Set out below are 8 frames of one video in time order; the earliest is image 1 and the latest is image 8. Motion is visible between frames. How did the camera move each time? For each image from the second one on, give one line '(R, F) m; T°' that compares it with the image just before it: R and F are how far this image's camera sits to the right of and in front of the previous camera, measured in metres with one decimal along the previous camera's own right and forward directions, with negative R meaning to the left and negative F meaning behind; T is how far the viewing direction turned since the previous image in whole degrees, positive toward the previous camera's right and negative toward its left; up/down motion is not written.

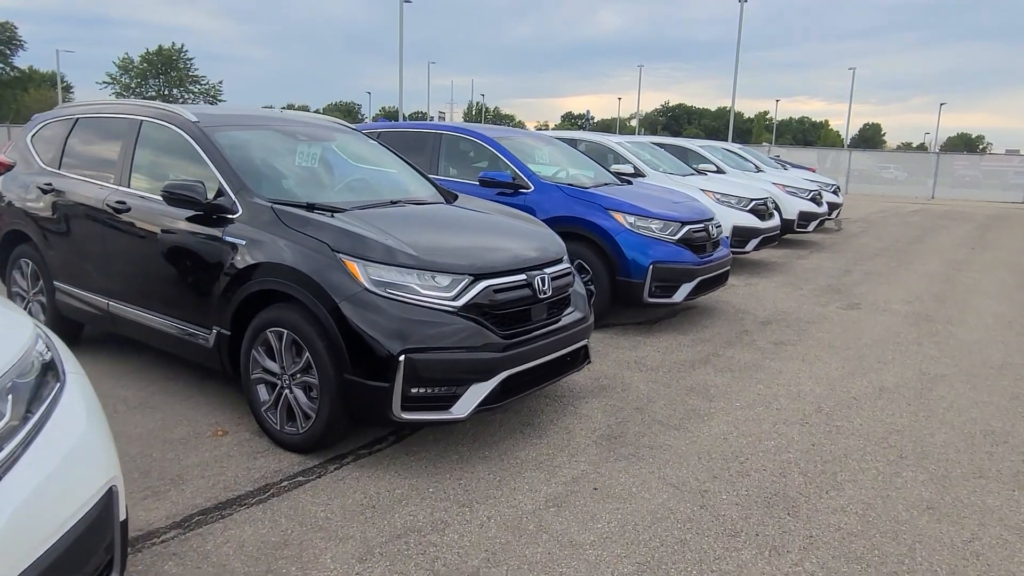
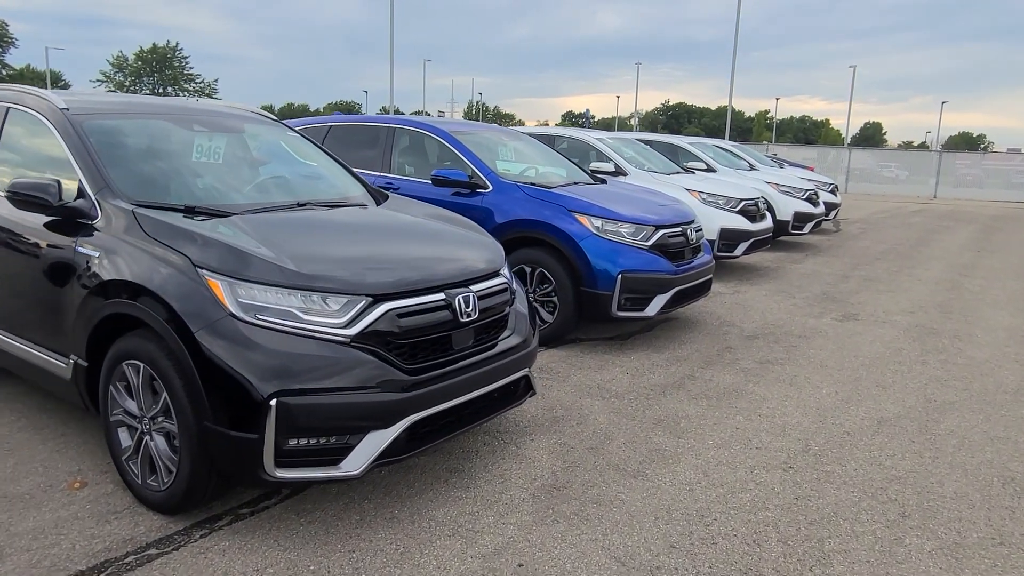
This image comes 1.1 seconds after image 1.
(+0.3, +0.7) m; 0°
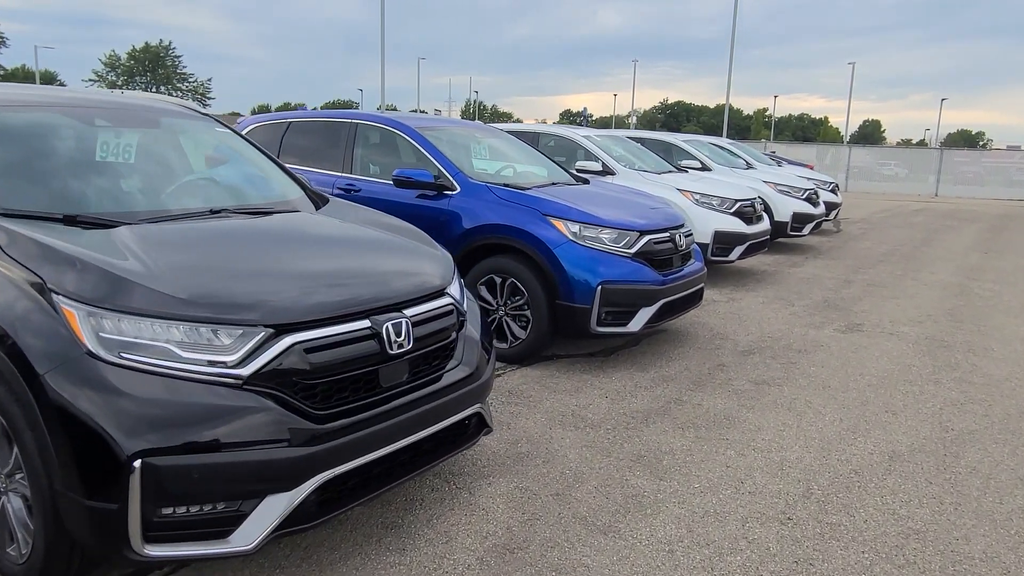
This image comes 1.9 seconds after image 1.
(+0.2, +0.5) m; 0°
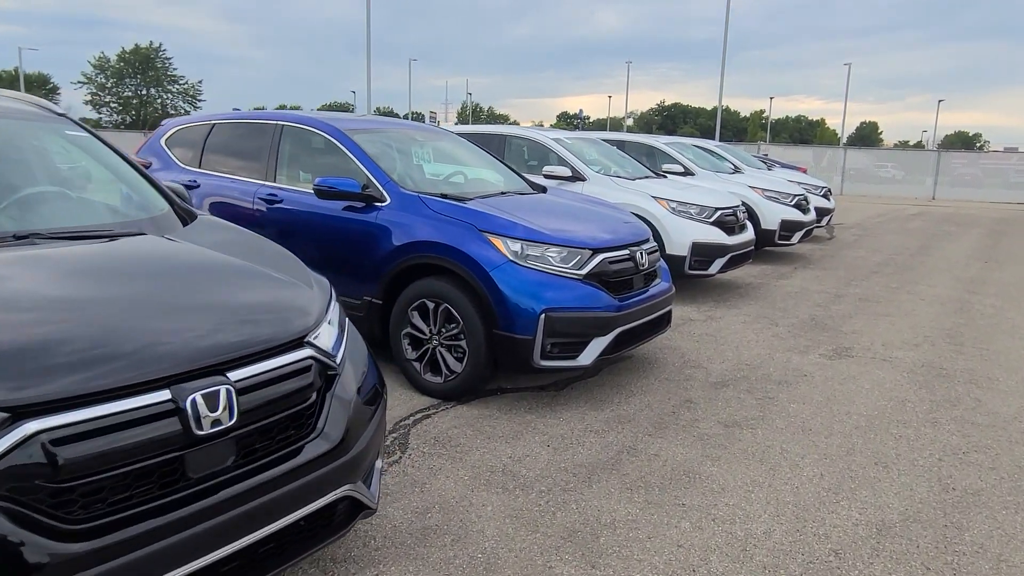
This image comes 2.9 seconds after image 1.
(+0.4, +0.6) m; 0°
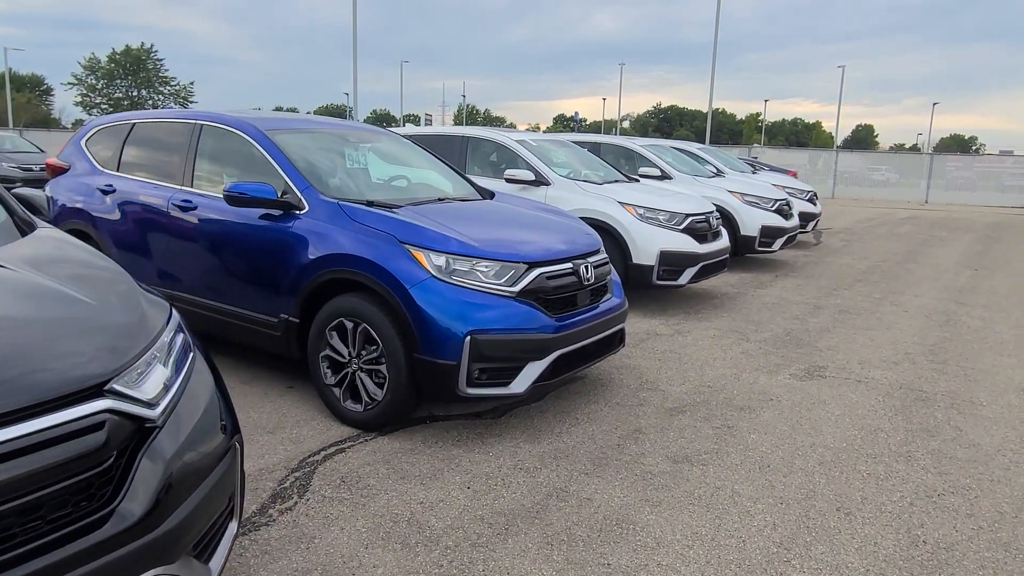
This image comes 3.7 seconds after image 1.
(+0.4, +0.4) m; 0°
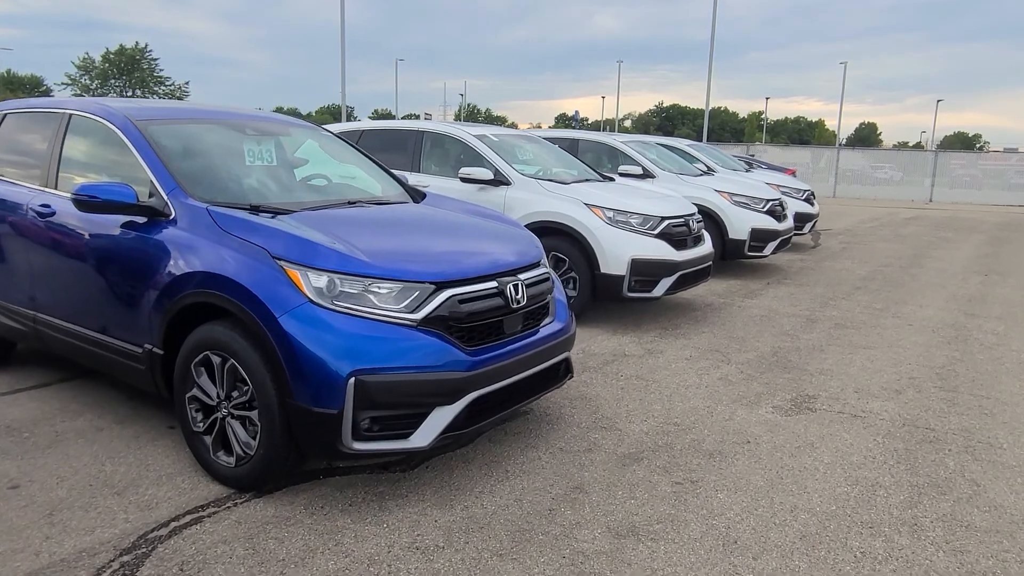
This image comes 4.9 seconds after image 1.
(+0.4, +0.8) m; 0°
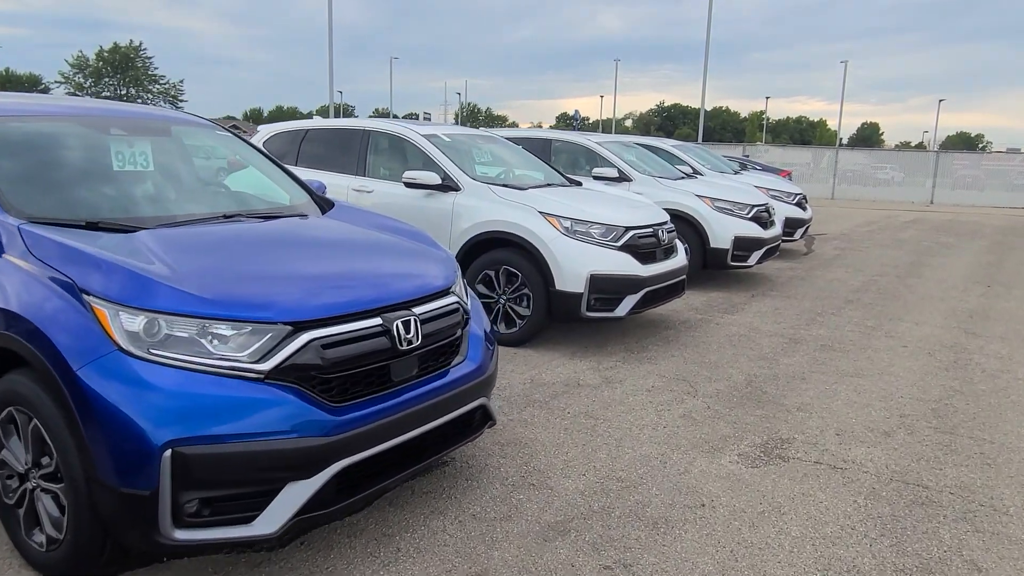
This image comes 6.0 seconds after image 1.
(+0.4, +0.6) m; 0°
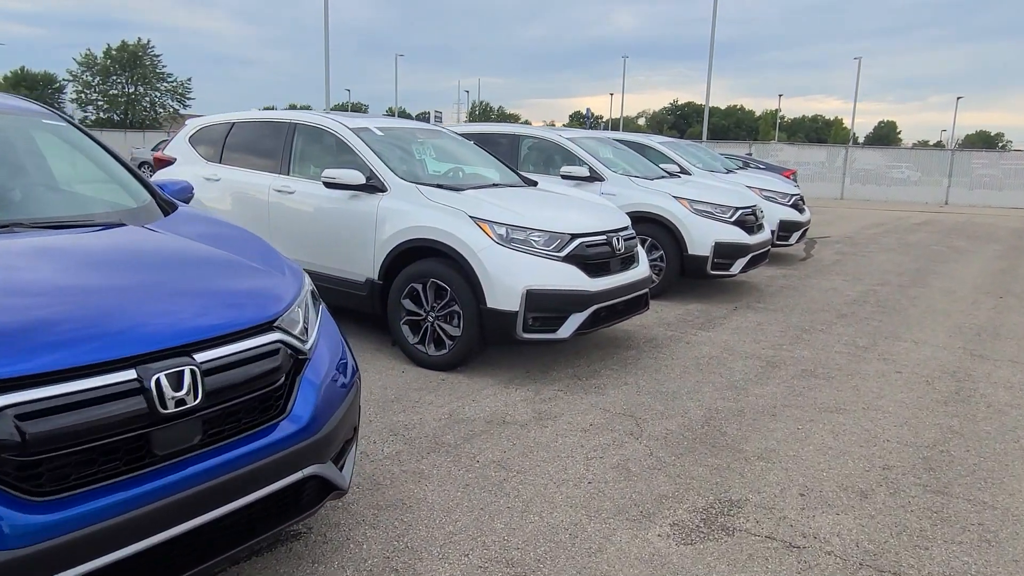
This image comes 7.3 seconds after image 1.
(+0.5, +0.7) m; -1°
